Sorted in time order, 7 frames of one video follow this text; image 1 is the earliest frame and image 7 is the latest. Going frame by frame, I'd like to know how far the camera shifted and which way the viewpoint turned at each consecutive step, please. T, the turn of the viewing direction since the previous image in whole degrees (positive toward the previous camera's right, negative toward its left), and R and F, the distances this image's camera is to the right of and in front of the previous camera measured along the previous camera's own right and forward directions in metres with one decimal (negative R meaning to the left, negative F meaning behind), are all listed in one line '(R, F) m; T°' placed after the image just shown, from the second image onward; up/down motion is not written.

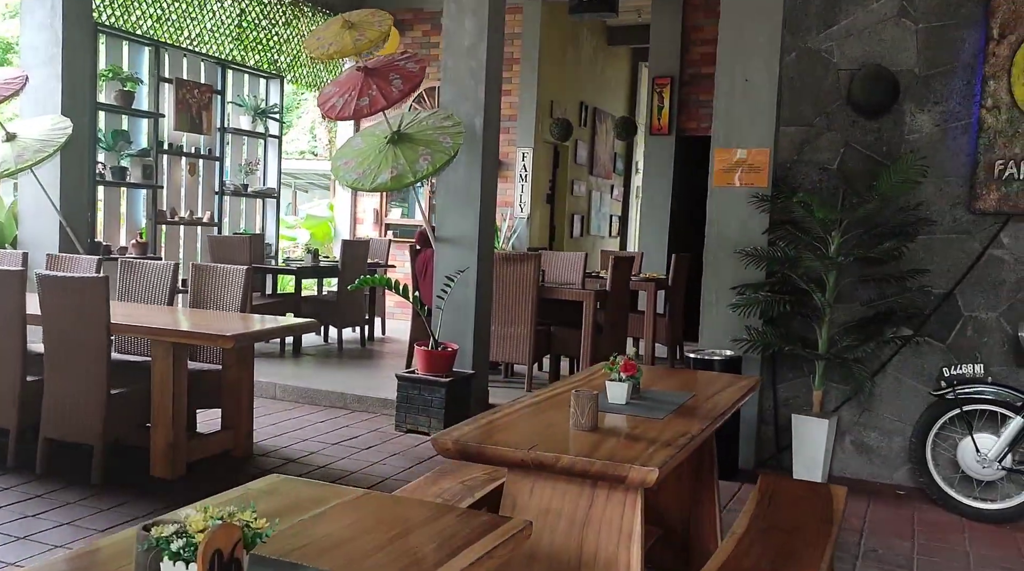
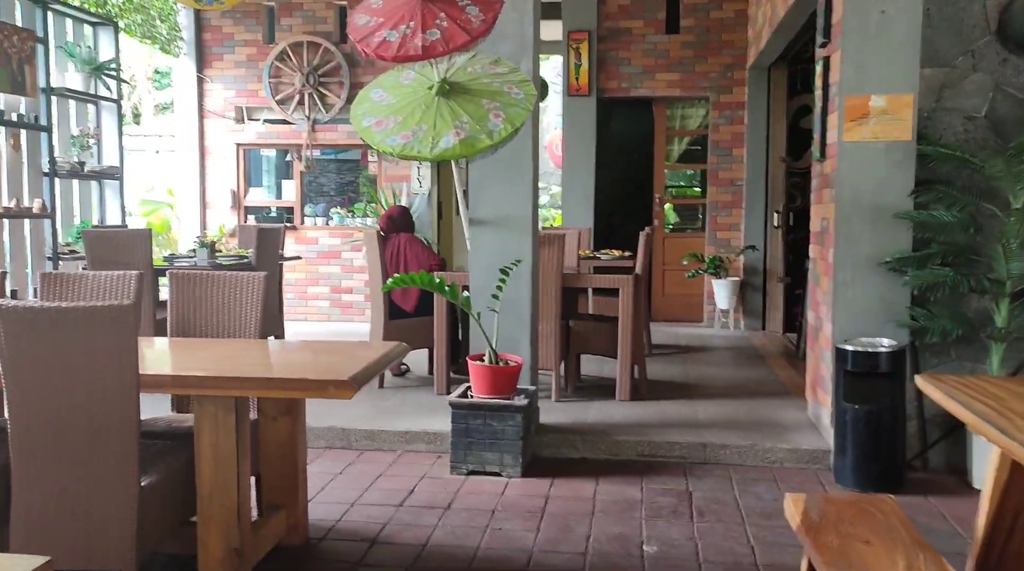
(-1.4, +1.3) m; +16°
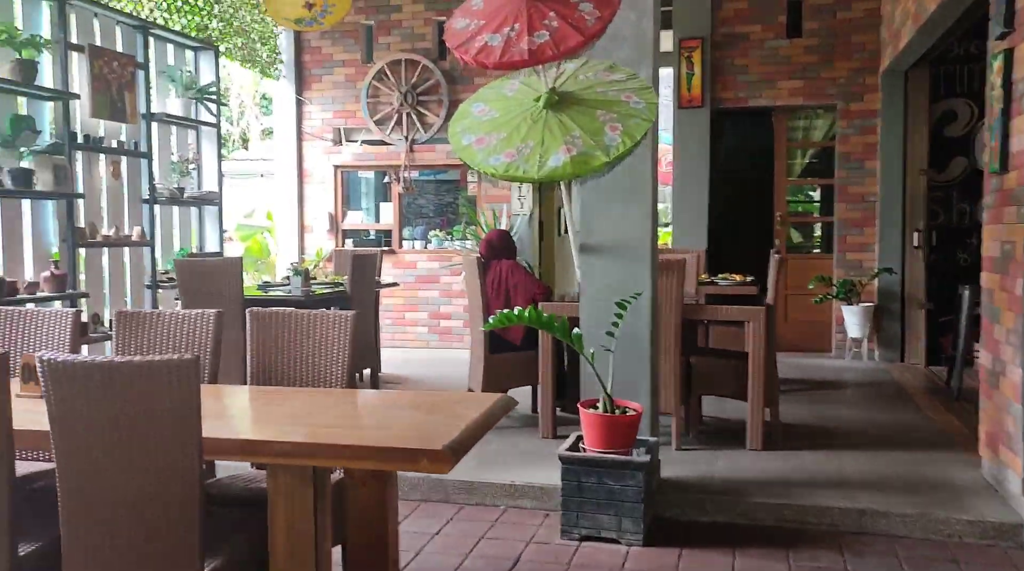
(-0.1, +0.5) m; -6°
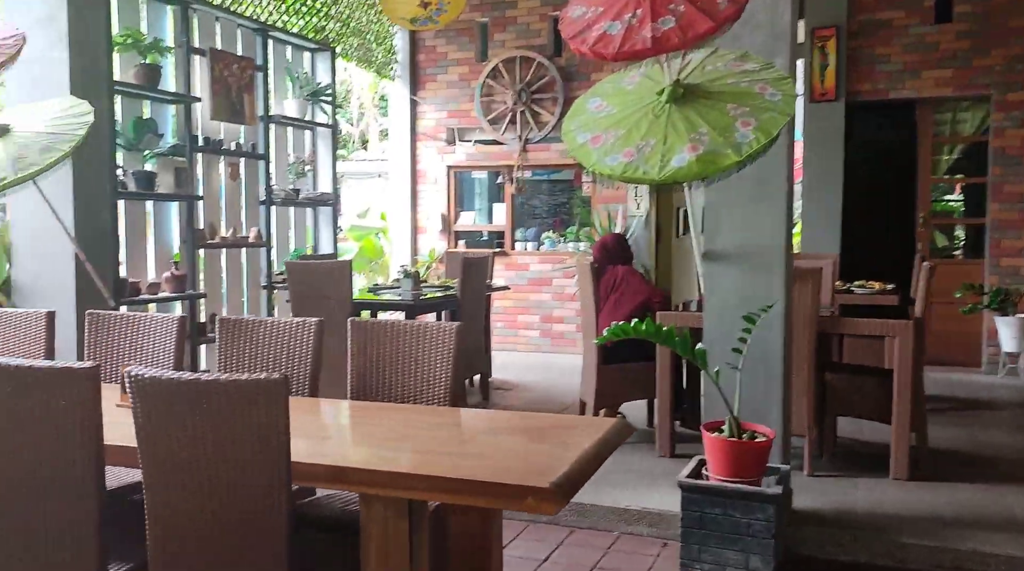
(0.0, +0.2) m; -7°
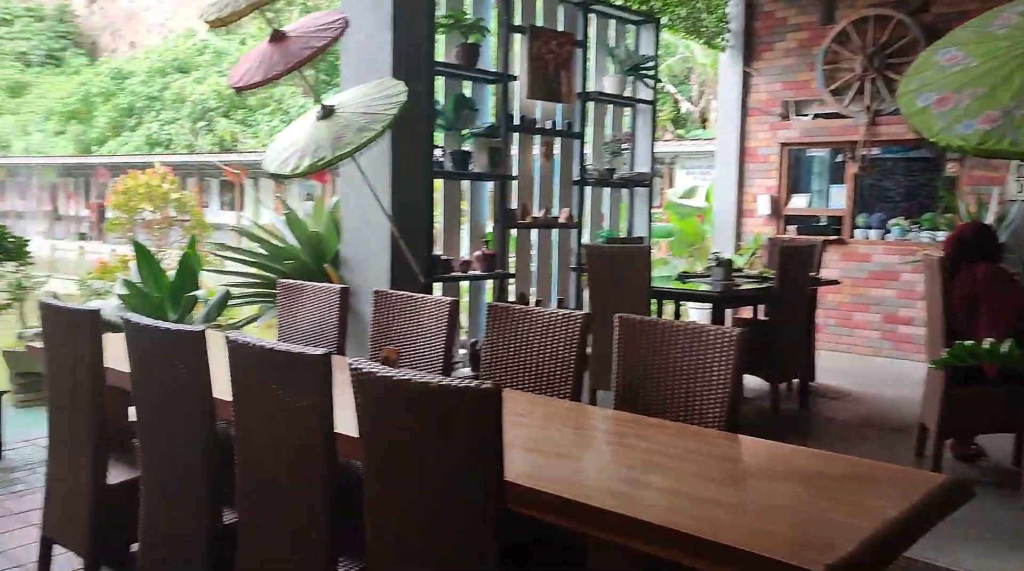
(+0.1, +0.5) m; -20°
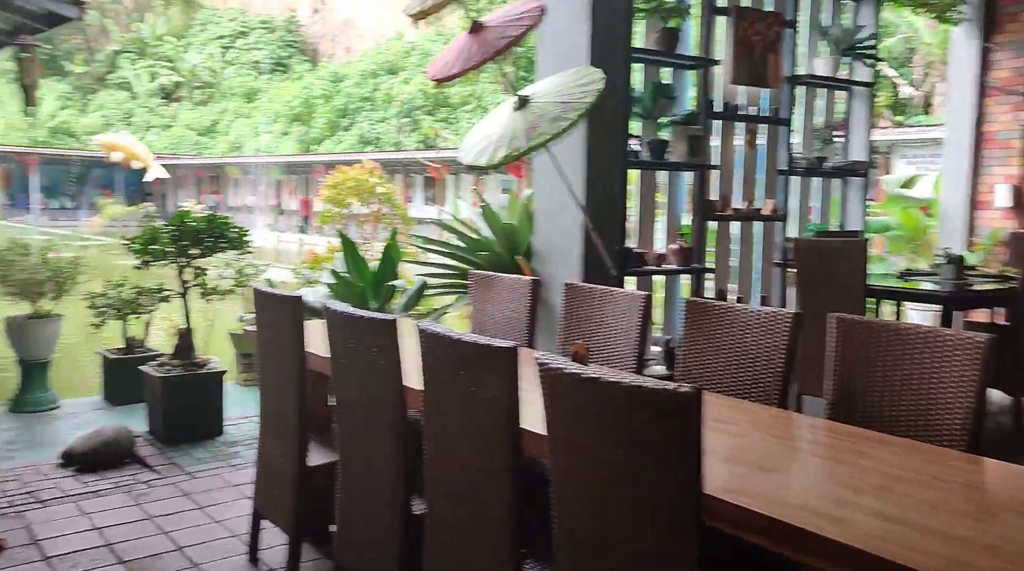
(0.0, +0.1) m; -12°
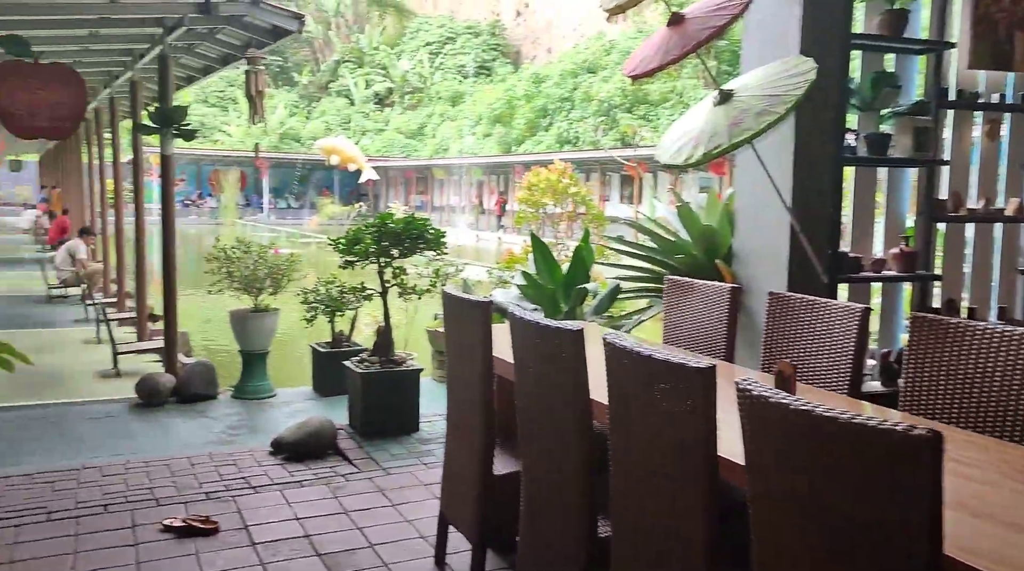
(0.0, +0.2) m; -12°
